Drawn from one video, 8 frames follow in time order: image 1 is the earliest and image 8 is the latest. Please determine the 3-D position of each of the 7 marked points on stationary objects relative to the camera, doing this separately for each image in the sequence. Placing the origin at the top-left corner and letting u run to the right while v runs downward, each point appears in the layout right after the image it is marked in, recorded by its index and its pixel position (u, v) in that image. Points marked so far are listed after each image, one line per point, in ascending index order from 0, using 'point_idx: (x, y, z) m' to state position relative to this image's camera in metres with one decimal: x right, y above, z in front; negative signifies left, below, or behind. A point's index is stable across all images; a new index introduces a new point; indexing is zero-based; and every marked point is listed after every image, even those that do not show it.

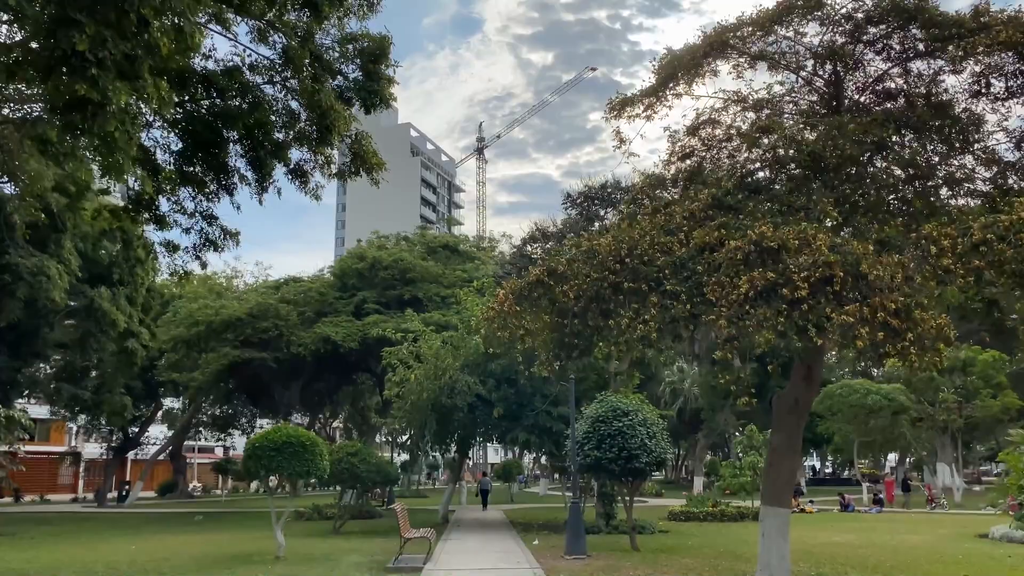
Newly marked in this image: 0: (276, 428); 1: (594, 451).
0: (-4.3, -2.5, +14.9) m
1: (+1.5, -3.1, +15.3) m
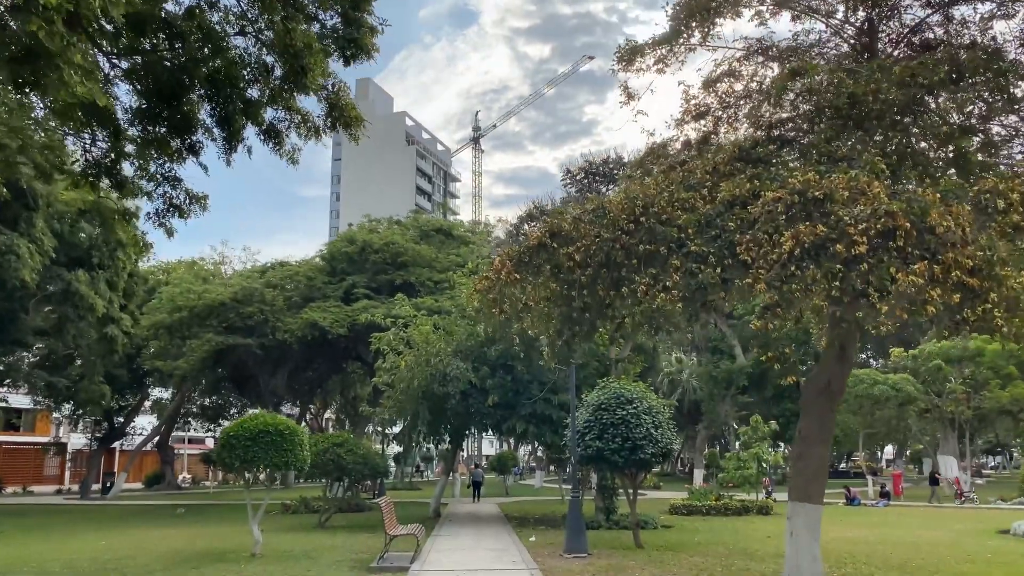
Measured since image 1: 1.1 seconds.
0: (-4.4, -2.1, +13.8) m
1: (+1.5, -2.7, +14.3) m
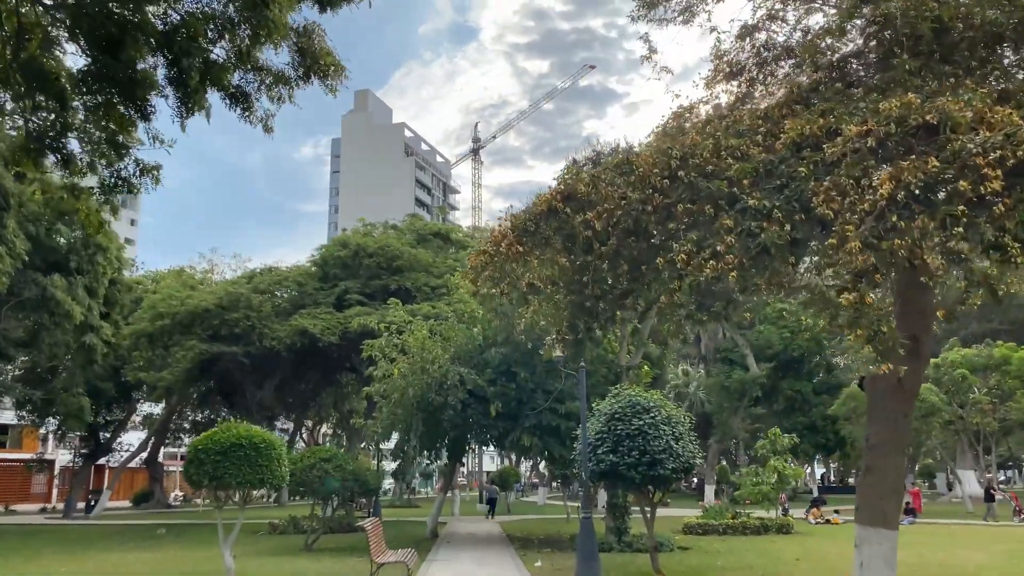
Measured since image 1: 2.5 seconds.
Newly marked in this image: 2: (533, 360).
0: (-4.3, -2.1, +12.3) m
1: (+1.5, -2.6, +12.8) m
2: (+0.5, -1.7, +18.7) m
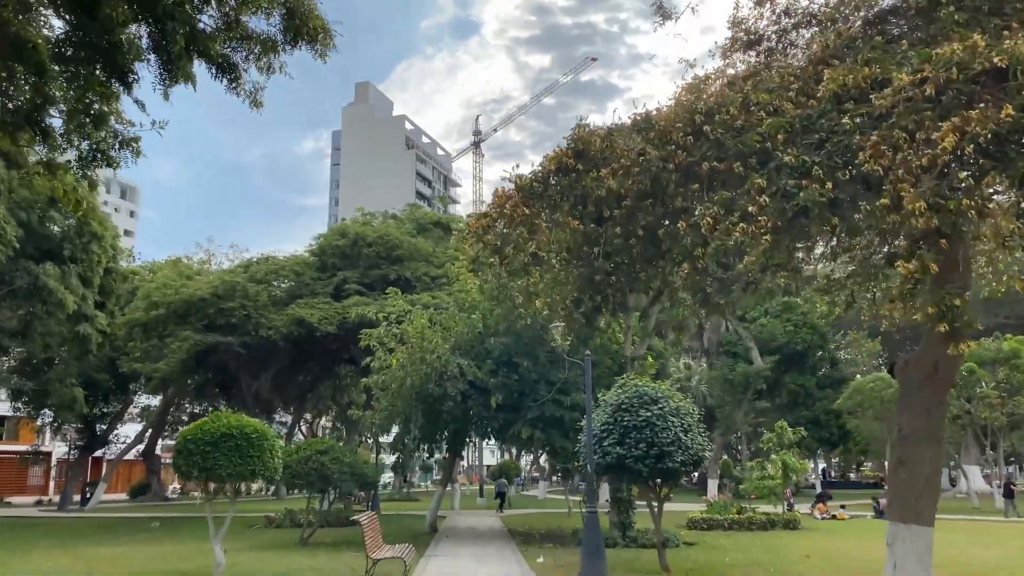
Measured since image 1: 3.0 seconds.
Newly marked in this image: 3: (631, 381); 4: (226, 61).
0: (-4.3, -1.9, +11.8) m
1: (+1.6, -2.4, +12.3) m
2: (+0.5, -1.4, +18.2) m
3: (+2.0, -1.5, +13.4) m
4: (-2.9, +2.3, +8.4) m
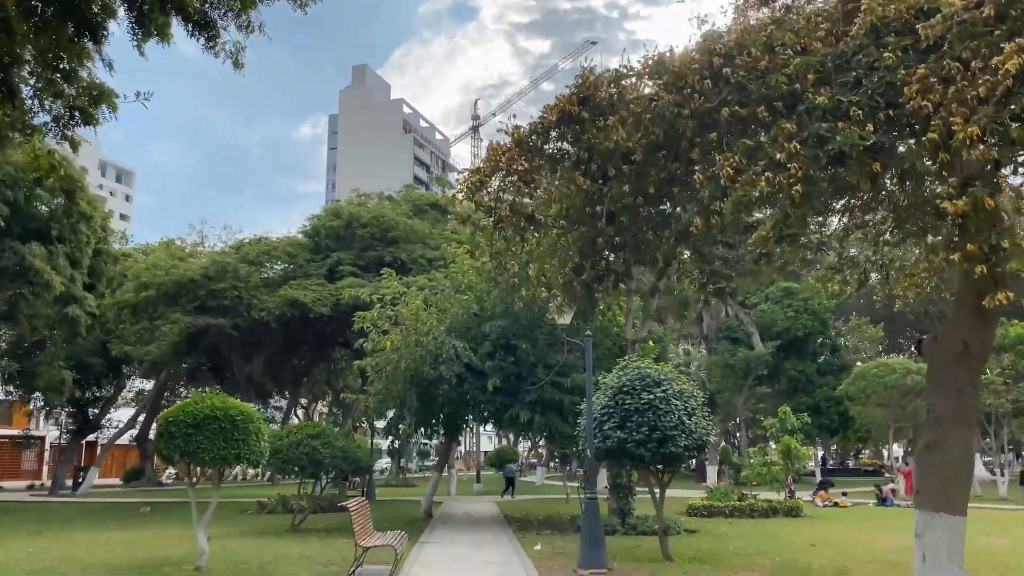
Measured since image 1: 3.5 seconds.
0: (-4.3, -1.5, +11.3) m
1: (+1.5, -2.1, +11.8) m
2: (+0.5, -1.0, +17.7) m
3: (+1.9, -1.2, +12.9) m
4: (-3.0, +2.6, +7.8) m
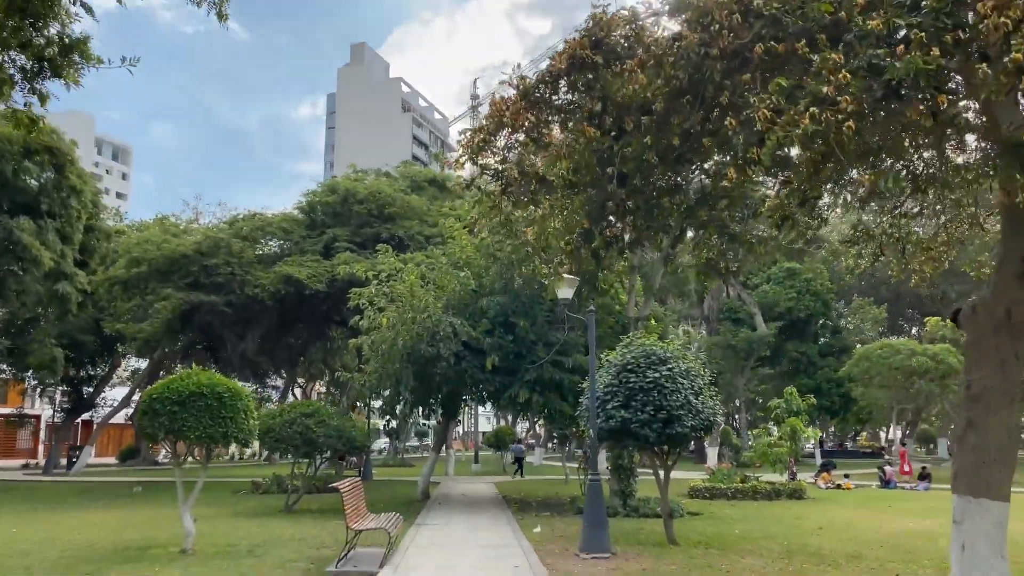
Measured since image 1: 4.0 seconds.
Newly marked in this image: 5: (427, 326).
0: (-4.3, -1.1, +10.9) m
1: (+1.5, -1.7, +11.3) m
2: (+0.5, -0.5, +17.2) m
3: (+1.9, -0.8, +12.4) m
4: (-2.9, +2.9, +7.3) m
5: (-1.7, -0.8, +16.5) m
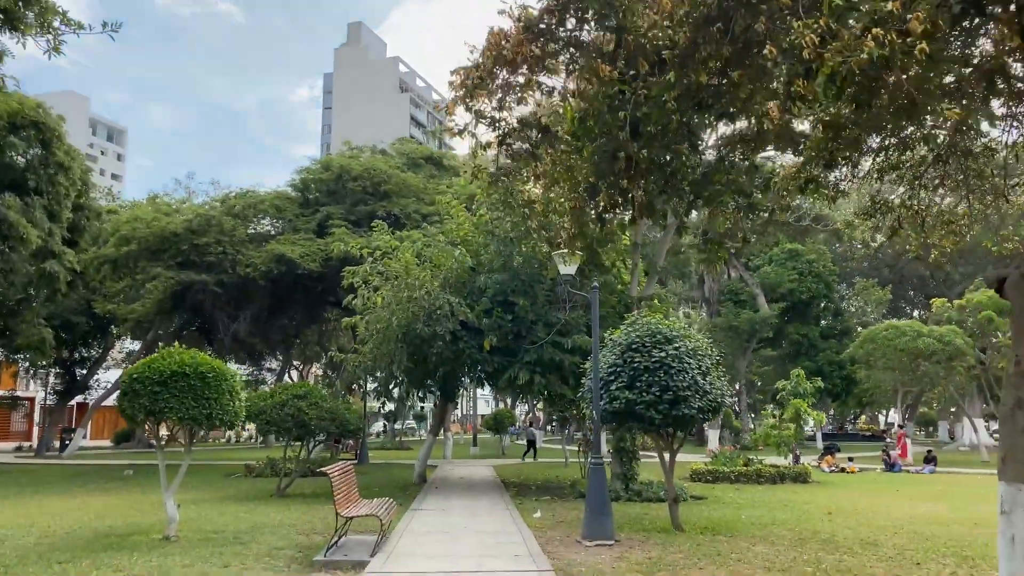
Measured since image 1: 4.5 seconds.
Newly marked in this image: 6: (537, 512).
0: (-4.4, -0.8, +10.3) m
1: (+1.5, -1.4, +10.8) m
2: (+0.4, 0.0, +16.7) m
3: (+1.9, -0.4, +11.9) m
4: (-2.9, +3.2, +6.7) m
5: (-1.7, -0.3, +16.0) m
6: (+0.4, -3.6, +13.3) m
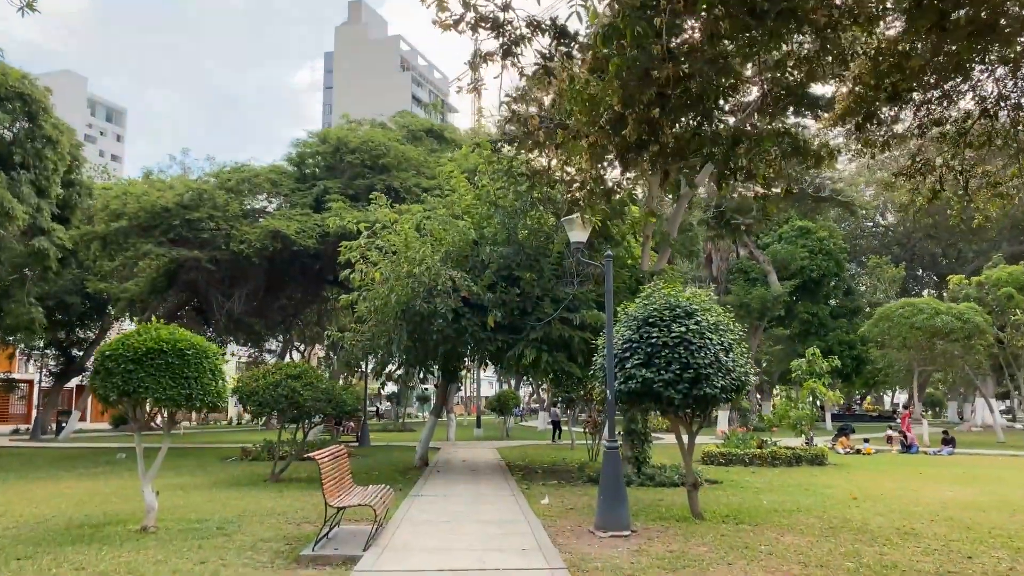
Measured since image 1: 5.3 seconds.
0: (-4.3, -0.5, +9.5) m
1: (+1.6, -1.0, +10.0) m
2: (+0.5, +0.5, +15.8) m
3: (+2.0, 0.0, +11.0) m
4: (-2.9, +3.4, +5.7) m
5: (-1.6, +0.1, +15.1) m
6: (+0.5, -3.2, +12.5) m
